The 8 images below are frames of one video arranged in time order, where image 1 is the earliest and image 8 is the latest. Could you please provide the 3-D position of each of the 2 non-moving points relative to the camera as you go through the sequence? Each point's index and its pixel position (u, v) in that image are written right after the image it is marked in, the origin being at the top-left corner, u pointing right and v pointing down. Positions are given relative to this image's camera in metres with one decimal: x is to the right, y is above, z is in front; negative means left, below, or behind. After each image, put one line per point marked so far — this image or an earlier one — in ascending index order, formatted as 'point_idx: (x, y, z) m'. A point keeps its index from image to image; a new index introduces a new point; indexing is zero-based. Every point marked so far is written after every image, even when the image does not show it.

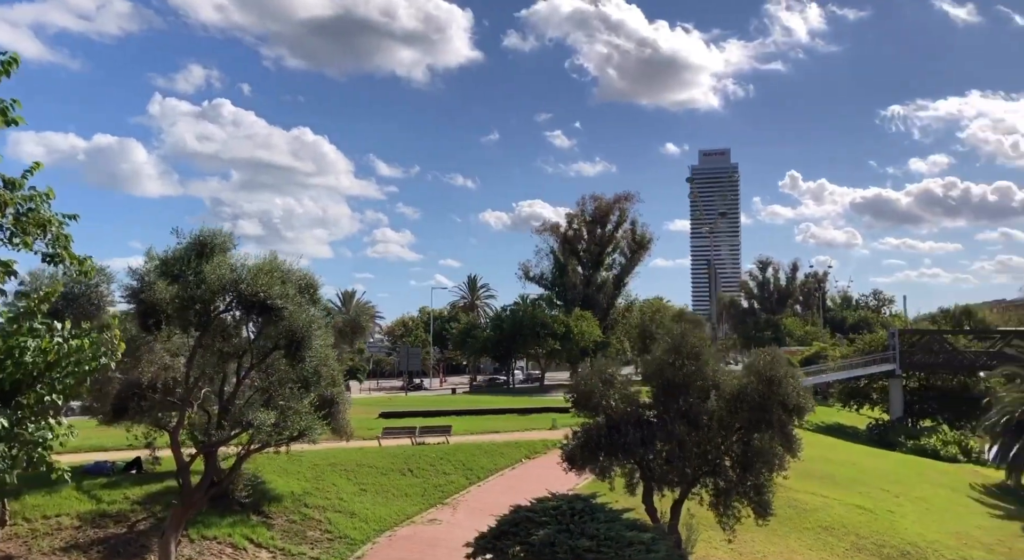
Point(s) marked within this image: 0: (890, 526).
0: (+9.0, -5.9, +17.7) m
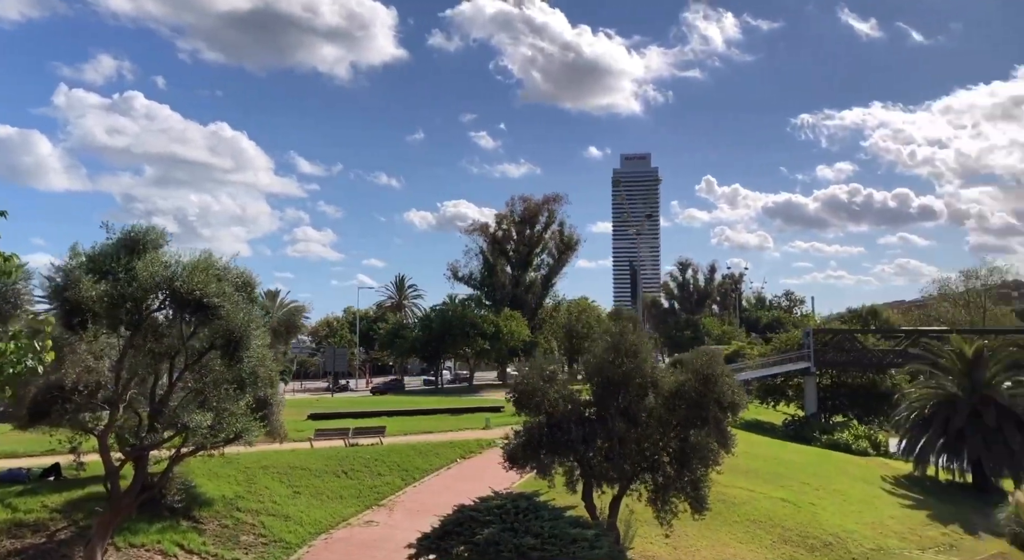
0: (+7.5, -6.0, +18.5) m
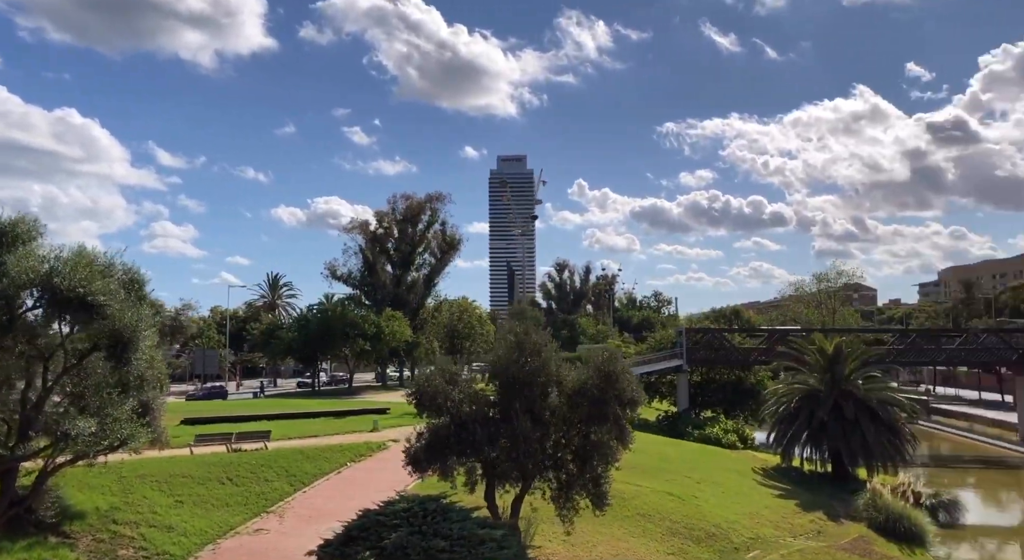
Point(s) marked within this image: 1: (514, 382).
0: (+4.8, -6.0, +19.5) m
1: (0.0, -1.8, +12.9) m
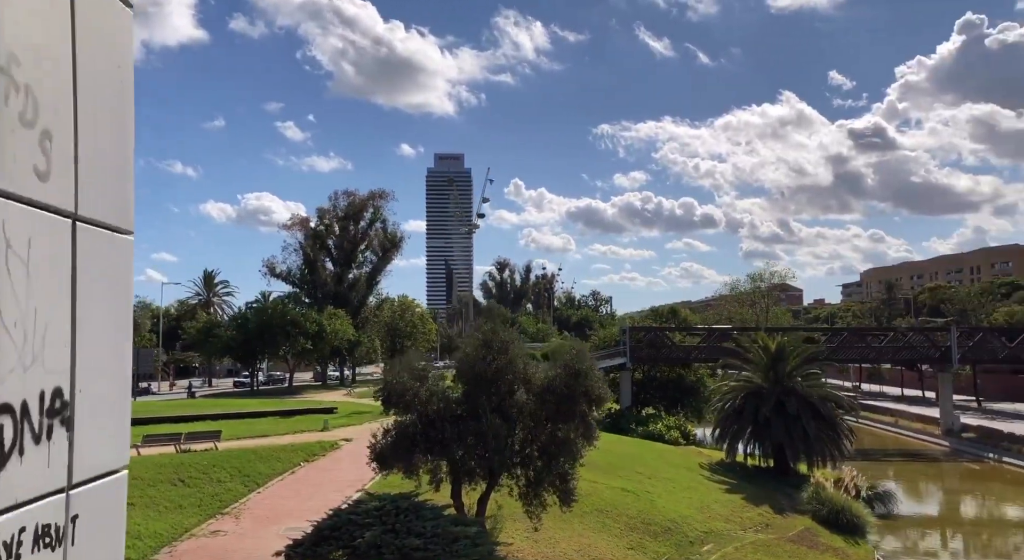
0: (+3.7, -6.0, +19.8) m
1: (-0.5, -1.7, +12.9) m
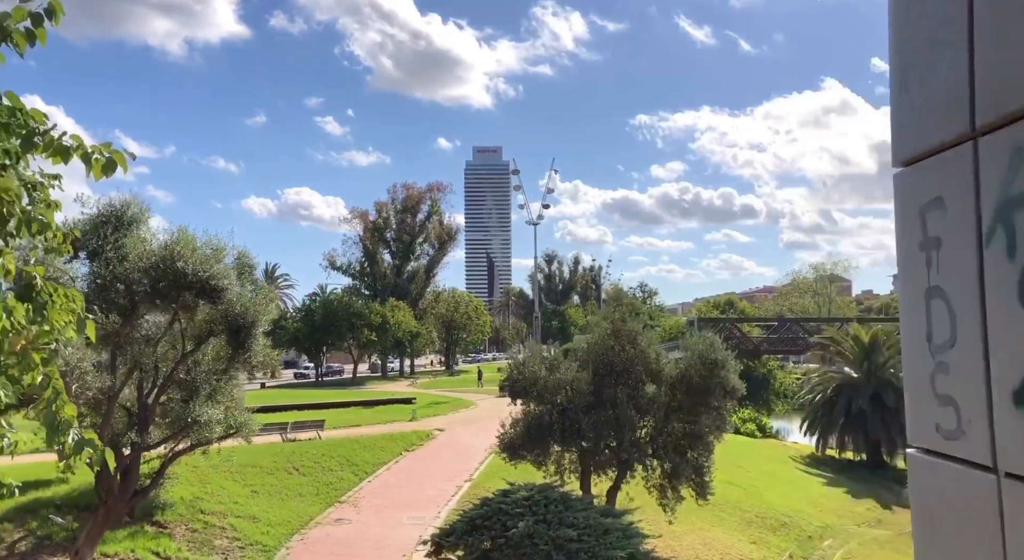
0: (+6.5, -5.7, +19.4) m
1: (+1.7, -1.5, +12.7) m
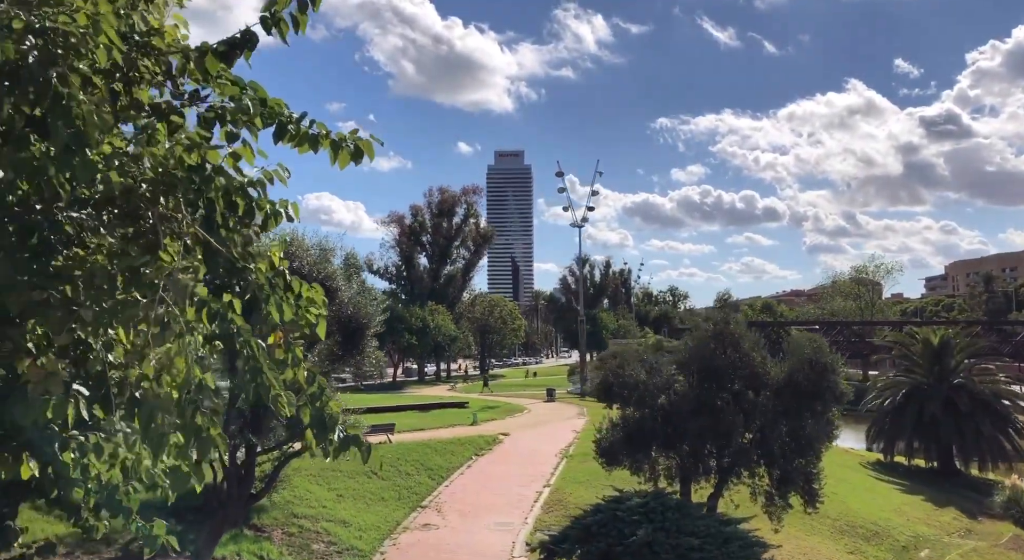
0: (+8.5, -5.7, +18.7) m
1: (+3.4, -1.5, +12.3) m
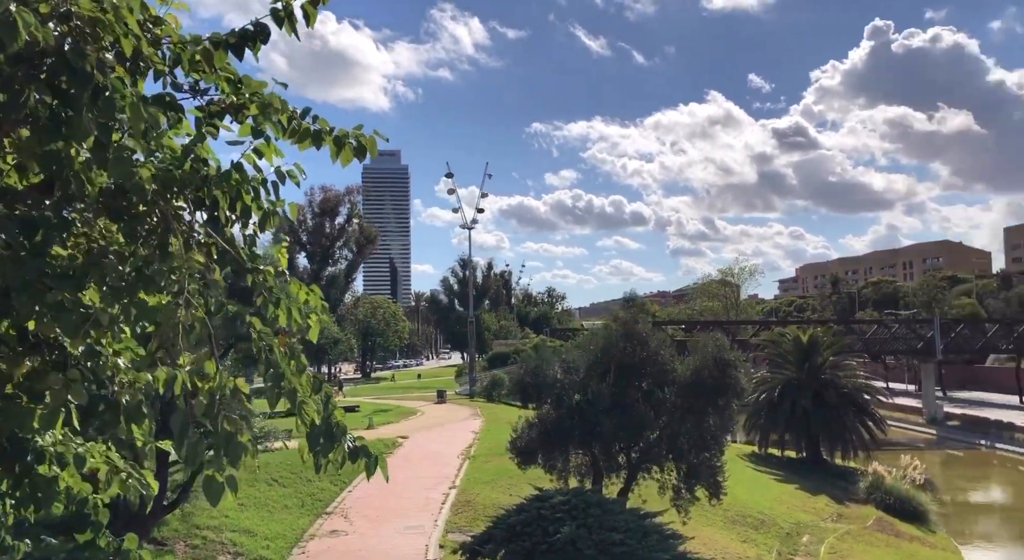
0: (+6.0, -5.8, +19.9) m
1: (+2.0, -1.6, +12.8) m
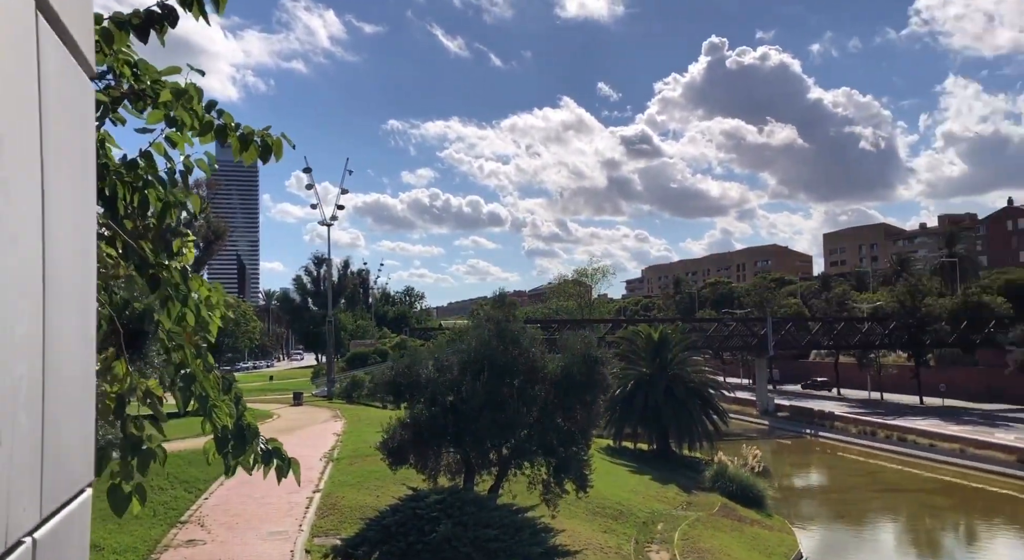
0: (+2.3, -5.8, +20.8) m
1: (-0.2, -1.6, +13.0) m
